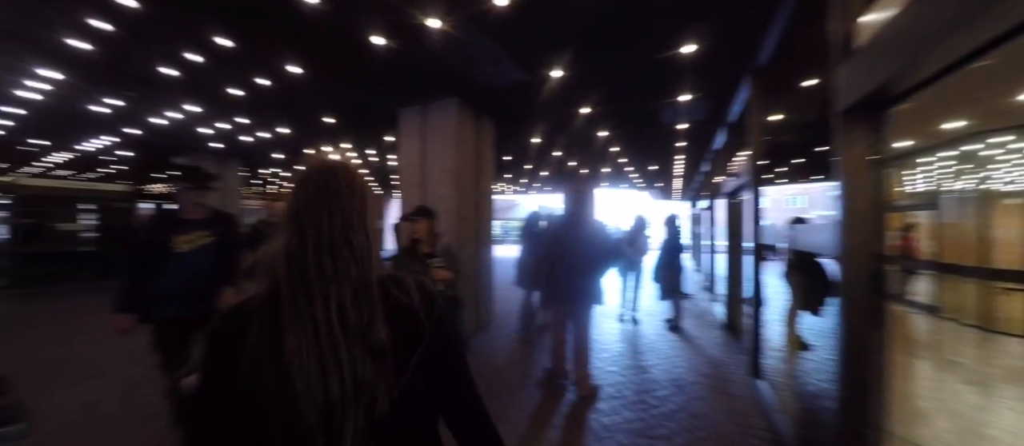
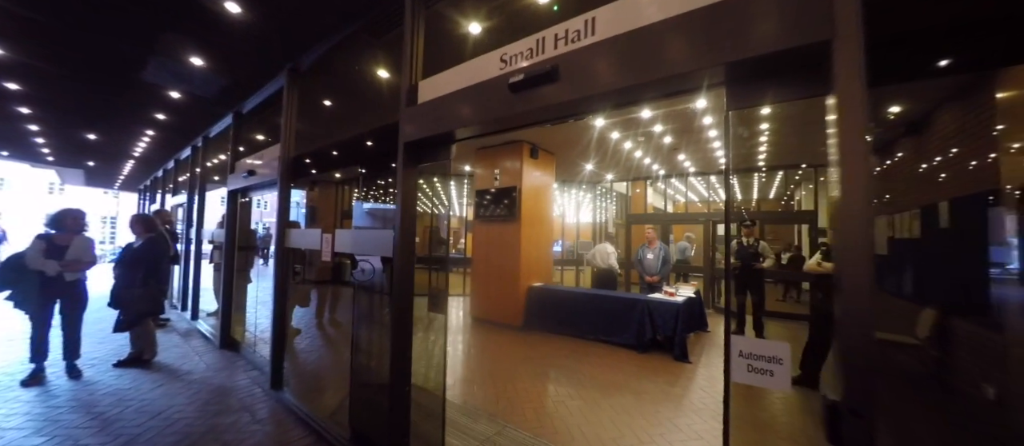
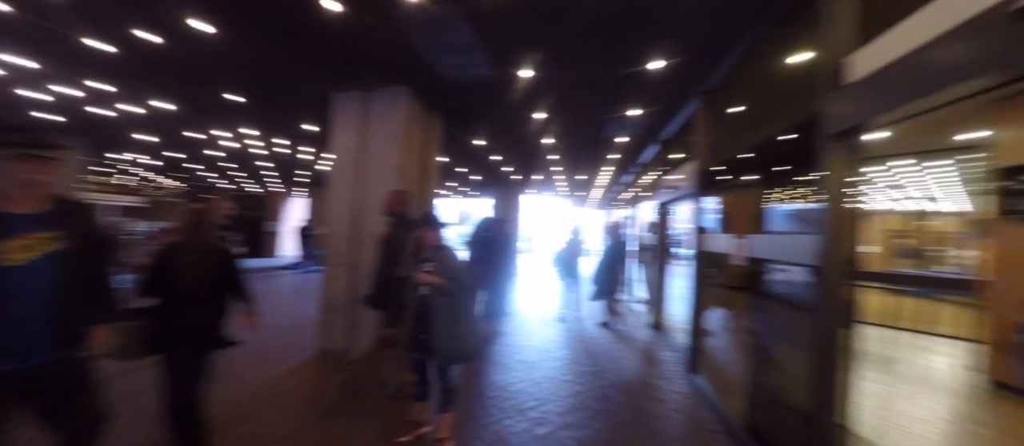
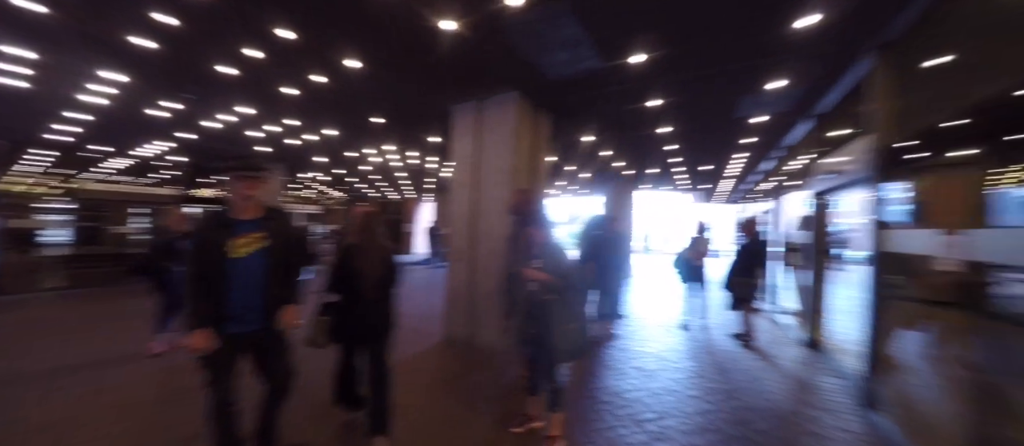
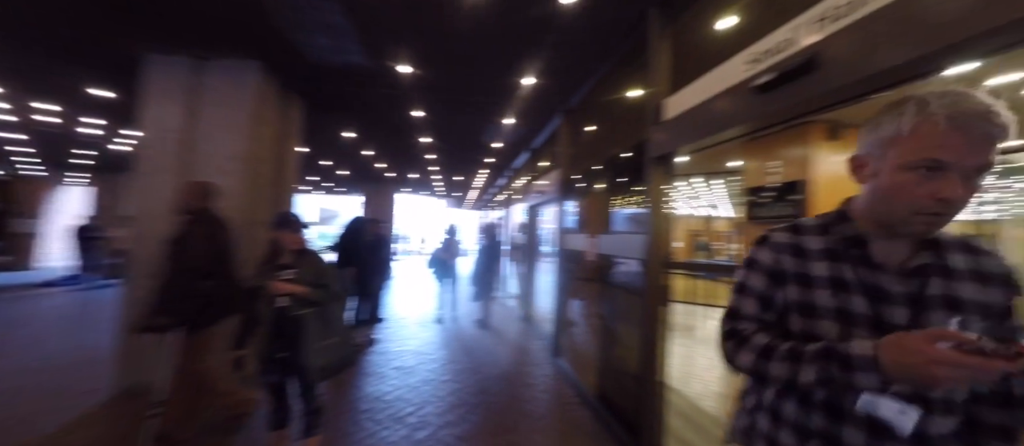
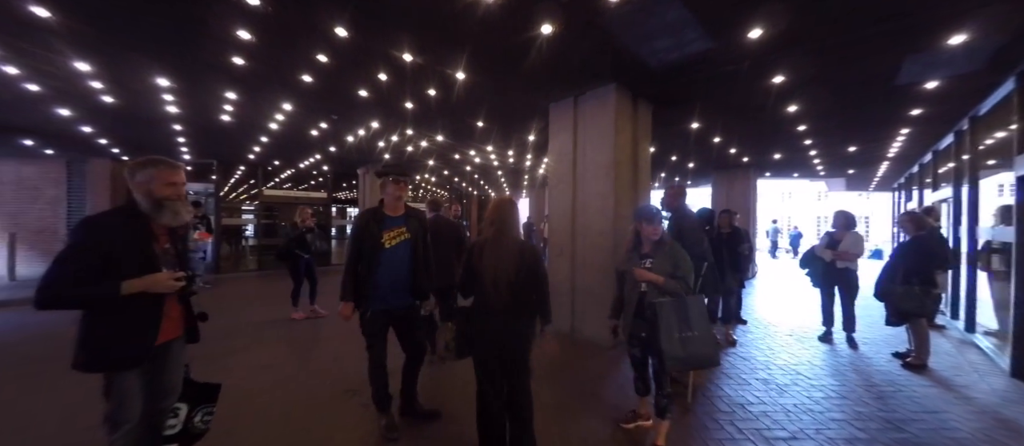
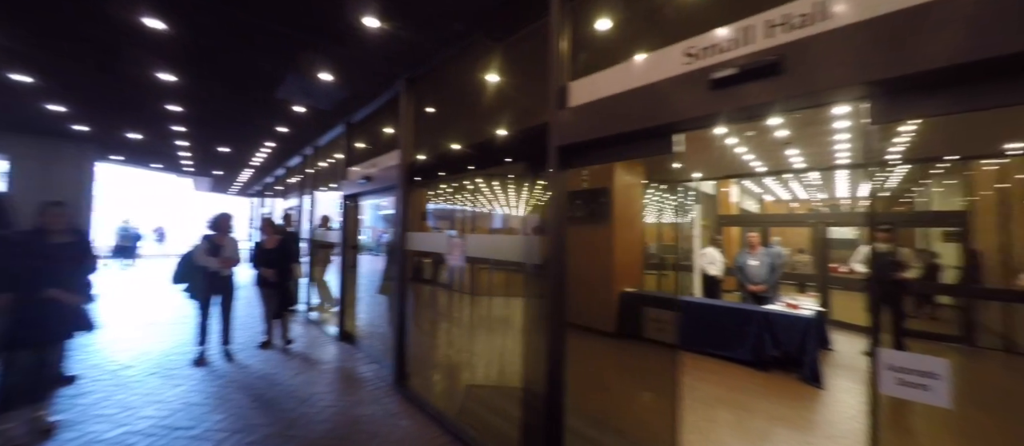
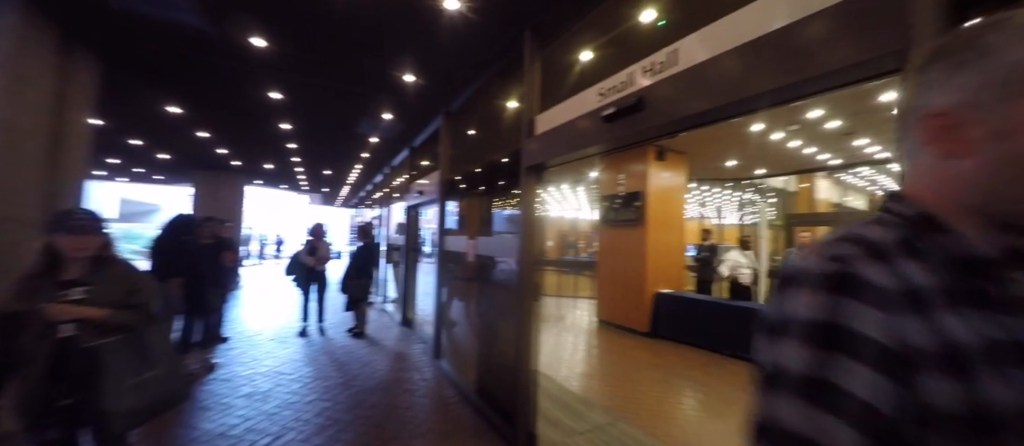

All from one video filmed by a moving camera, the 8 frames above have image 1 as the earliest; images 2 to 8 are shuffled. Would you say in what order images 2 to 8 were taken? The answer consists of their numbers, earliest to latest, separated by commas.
6, 4, 3, 5, 8, 2, 7
